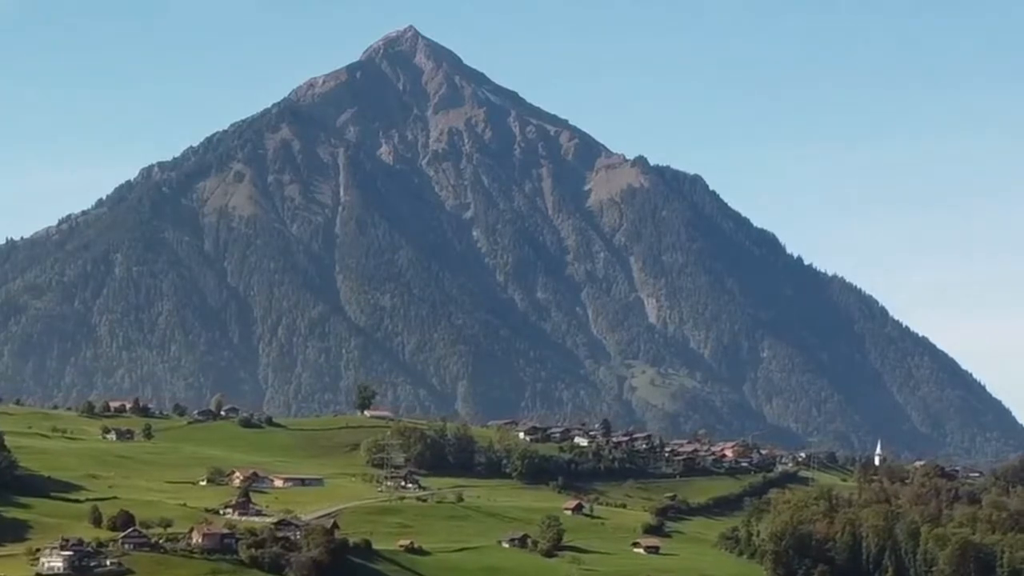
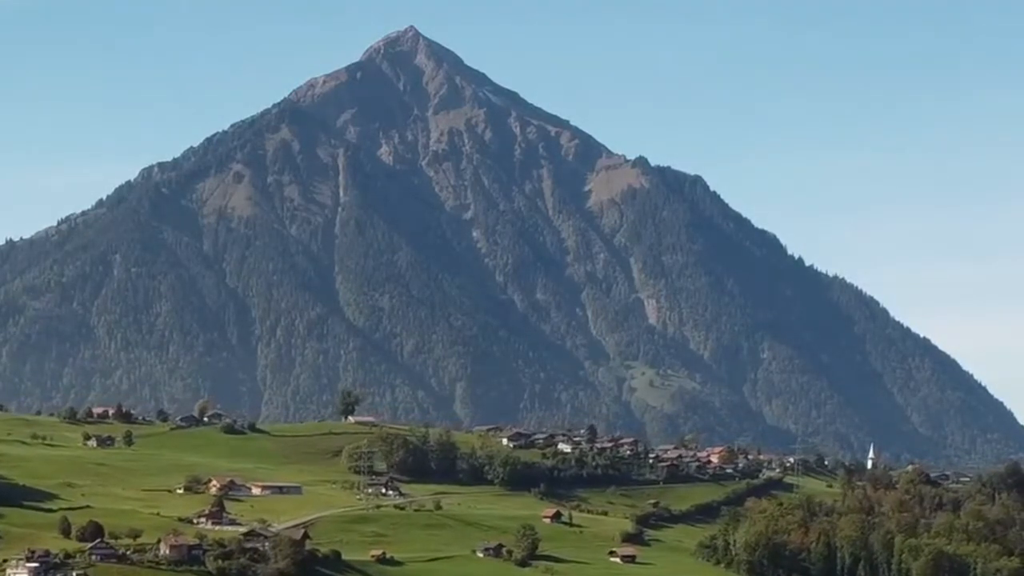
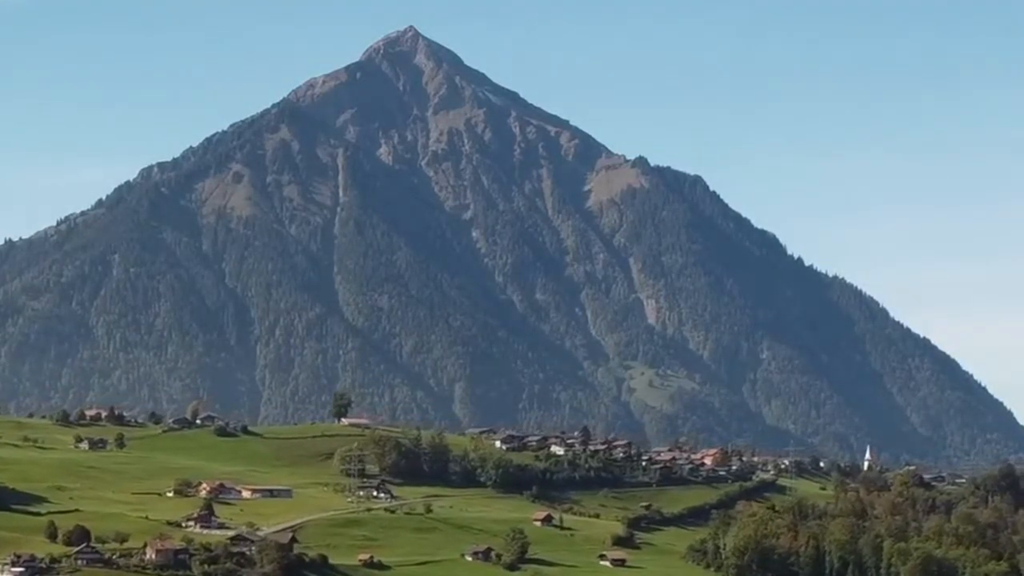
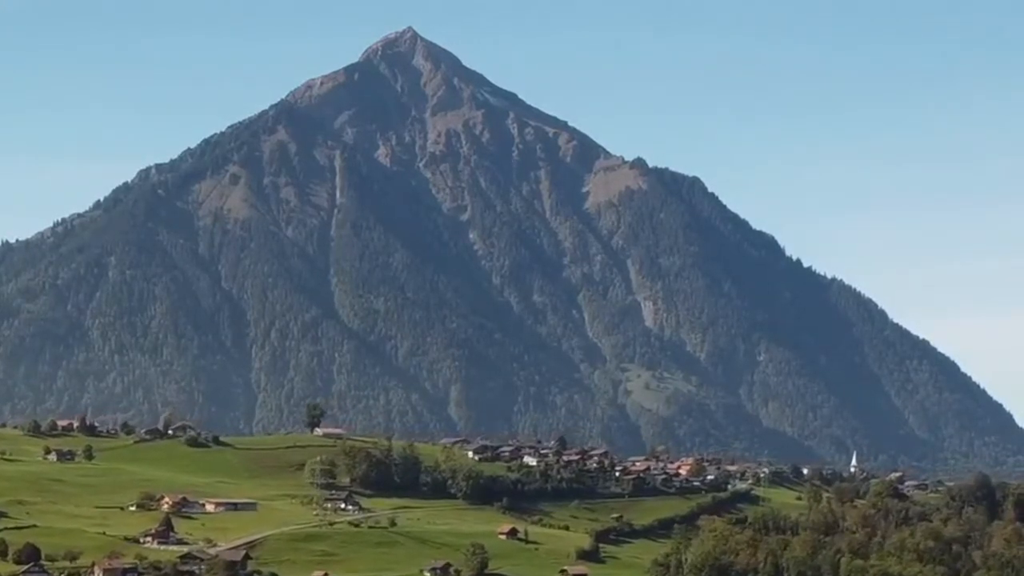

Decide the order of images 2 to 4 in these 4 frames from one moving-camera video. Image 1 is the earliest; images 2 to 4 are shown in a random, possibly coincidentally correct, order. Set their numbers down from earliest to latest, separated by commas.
2, 3, 4
